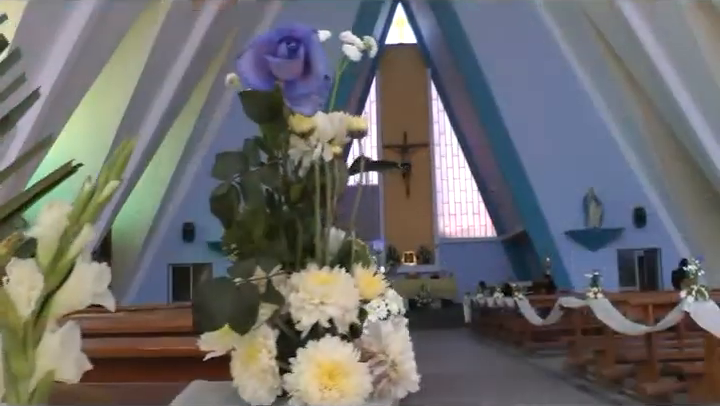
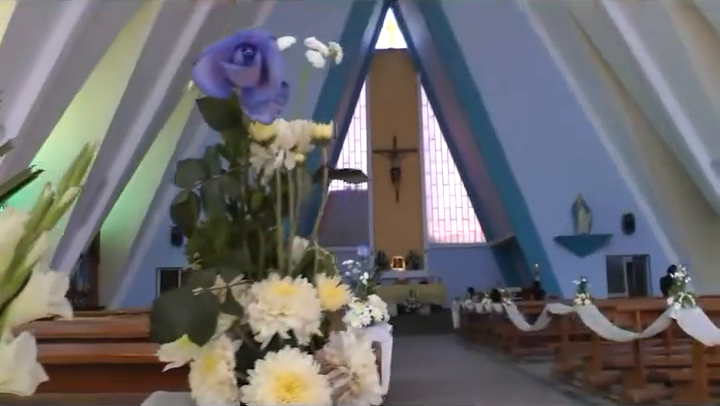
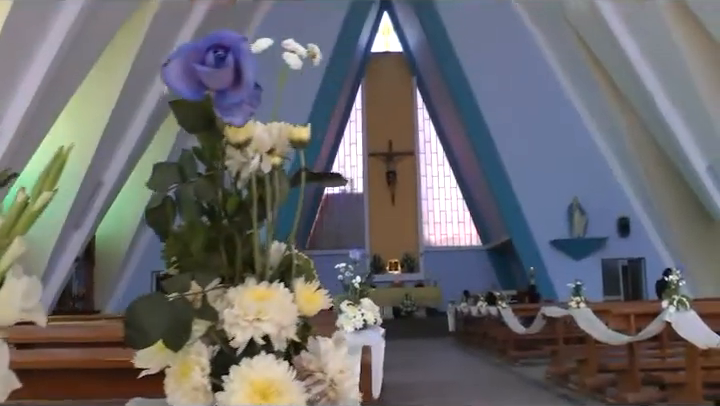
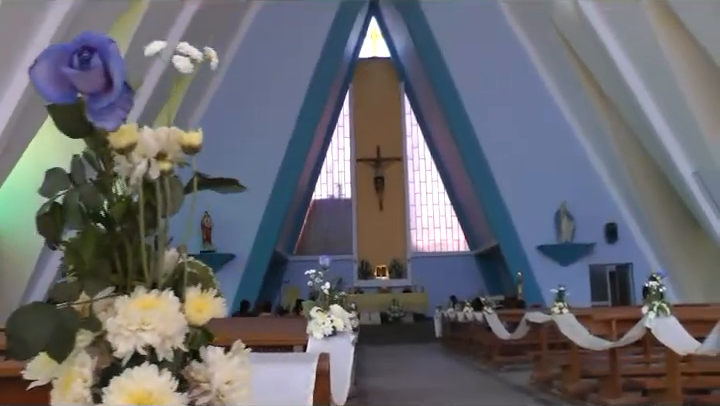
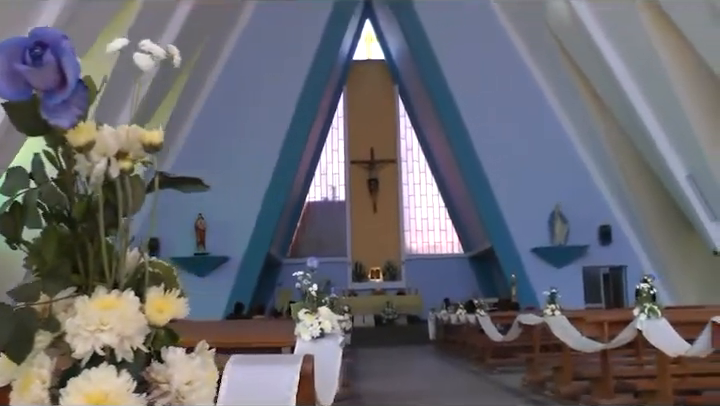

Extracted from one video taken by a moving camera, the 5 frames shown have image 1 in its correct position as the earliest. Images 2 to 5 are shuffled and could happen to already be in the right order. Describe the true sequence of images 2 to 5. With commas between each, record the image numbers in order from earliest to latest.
2, 3, 4, 5
